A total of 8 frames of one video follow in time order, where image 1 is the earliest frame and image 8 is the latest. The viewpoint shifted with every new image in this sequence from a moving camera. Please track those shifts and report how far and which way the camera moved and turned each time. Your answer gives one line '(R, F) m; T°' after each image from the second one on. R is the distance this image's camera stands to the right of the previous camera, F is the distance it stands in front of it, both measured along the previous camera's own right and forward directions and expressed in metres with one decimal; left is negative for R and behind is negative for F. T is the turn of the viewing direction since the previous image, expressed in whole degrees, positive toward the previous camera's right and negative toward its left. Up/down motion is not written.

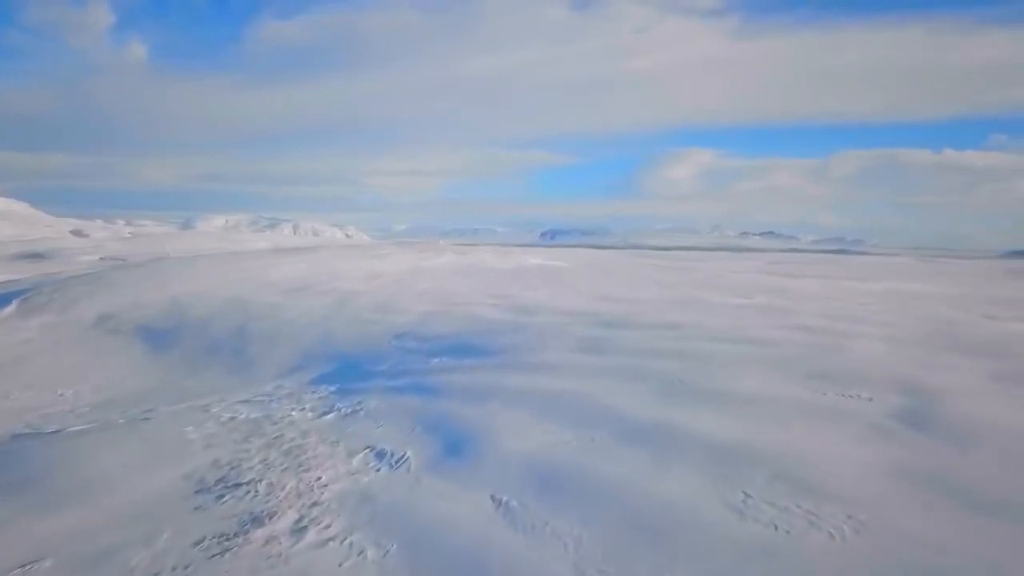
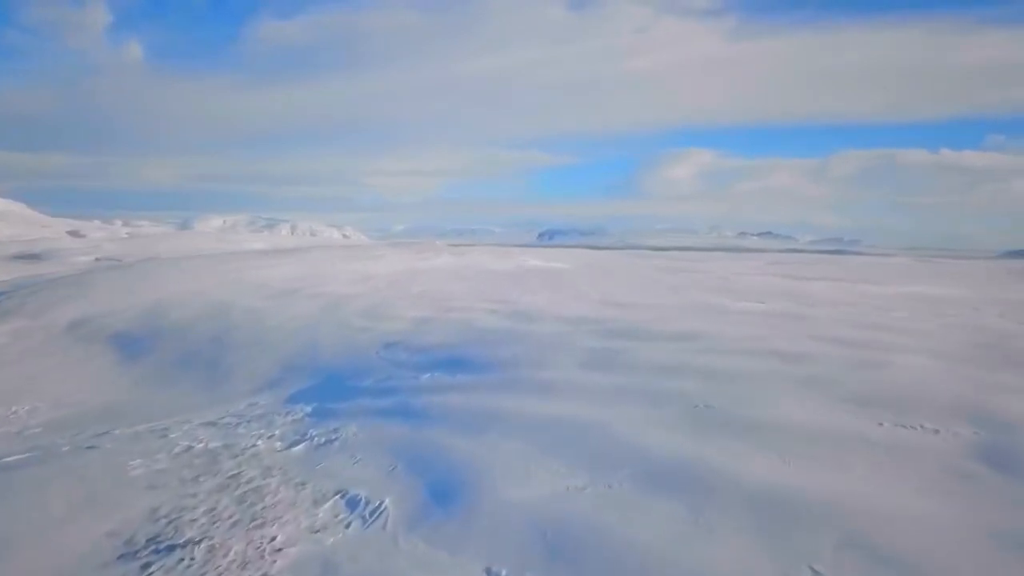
(0.0, +1.3) m; 0°
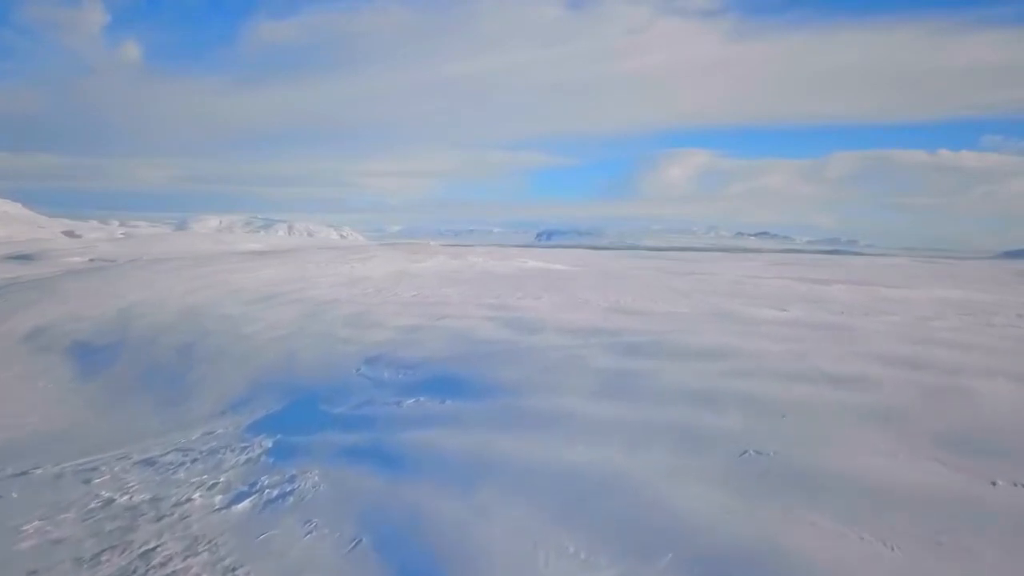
(0.0, +1.7) m; 0°
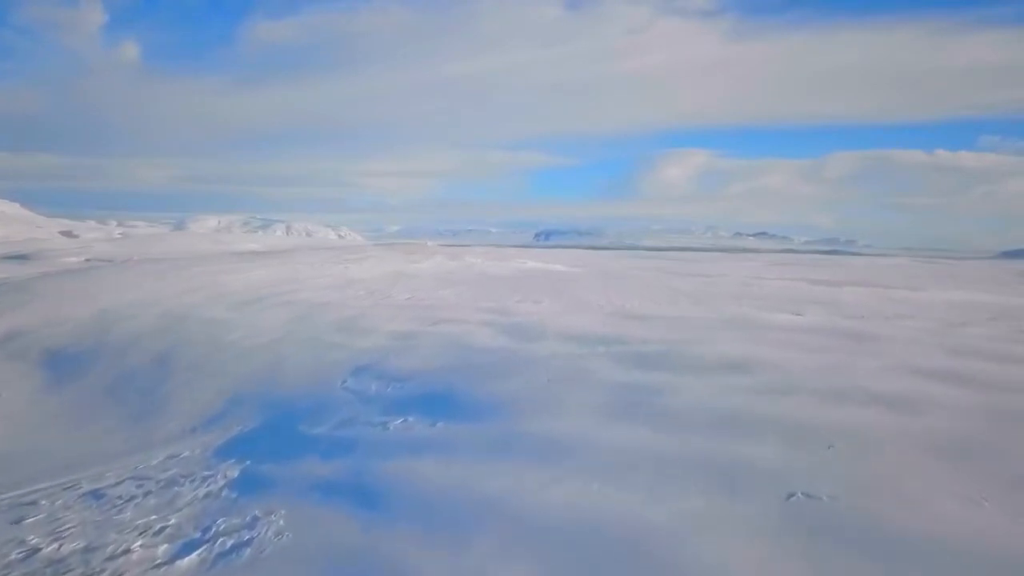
(0.0, +1.0) m; 0°
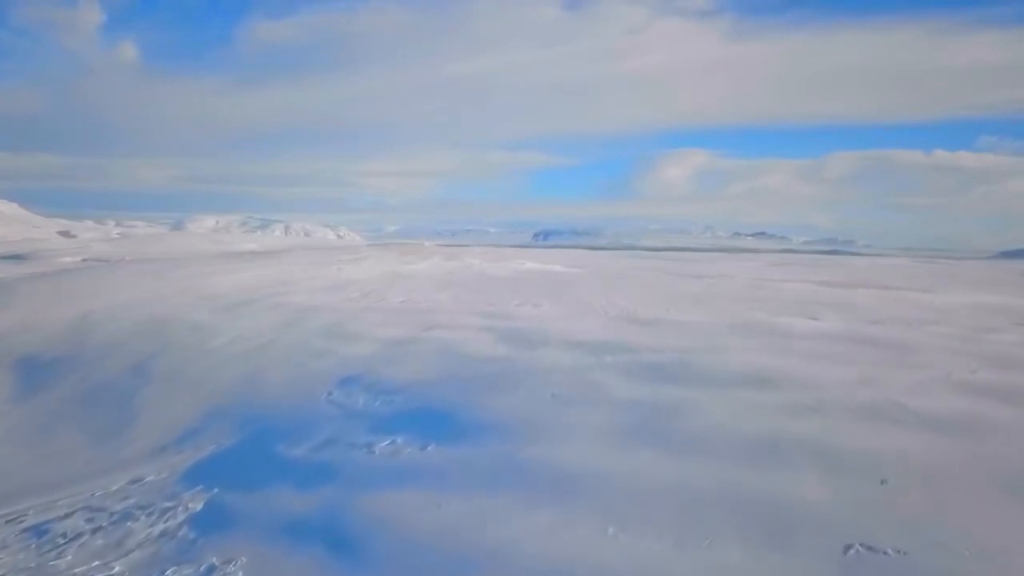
(0.0, +0.9) m; 0°
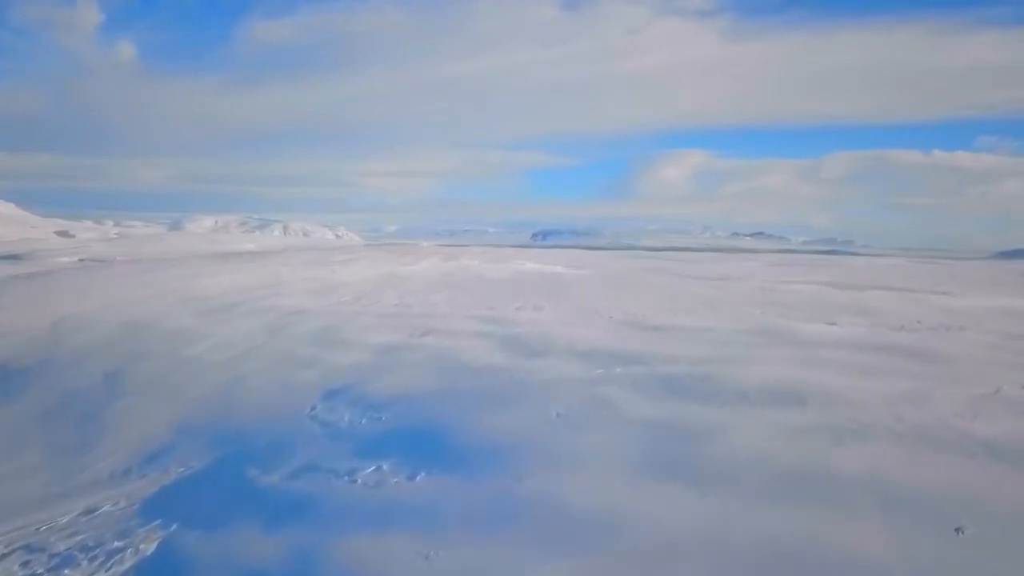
(0.0, +0.9) m; 0°
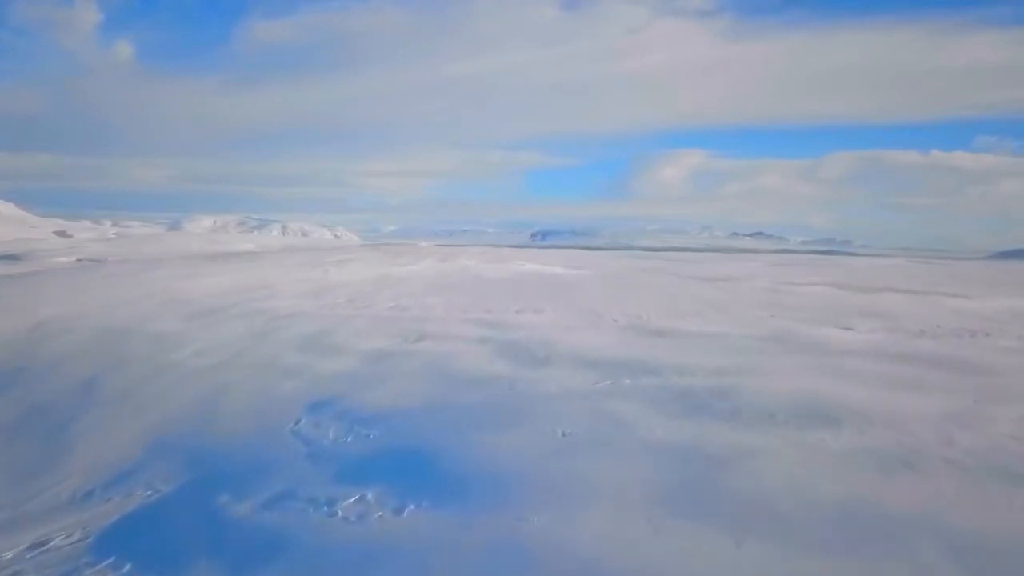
(0.0, +0.8) m; 0°
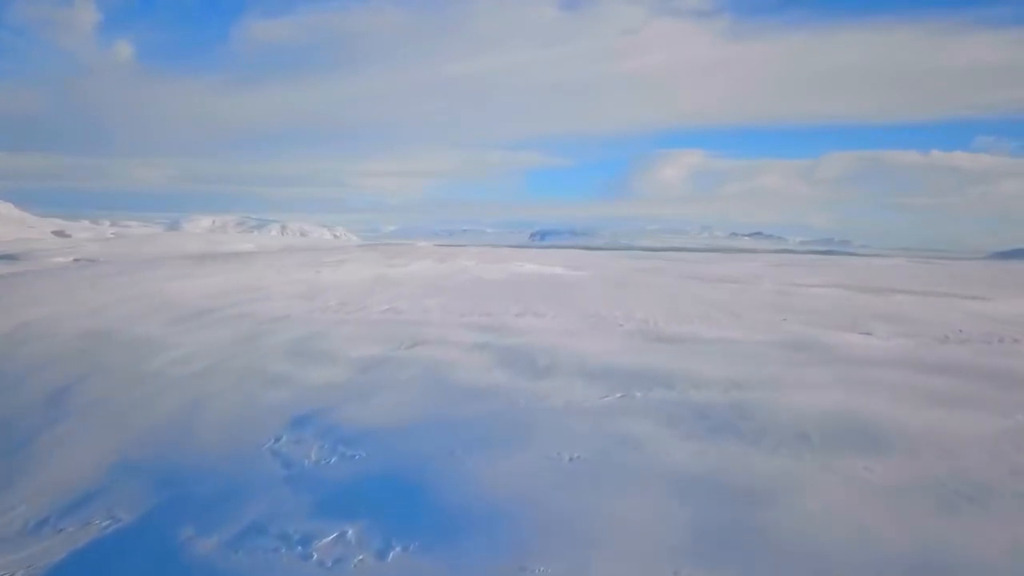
(0.0, +0.8) m; 0°
